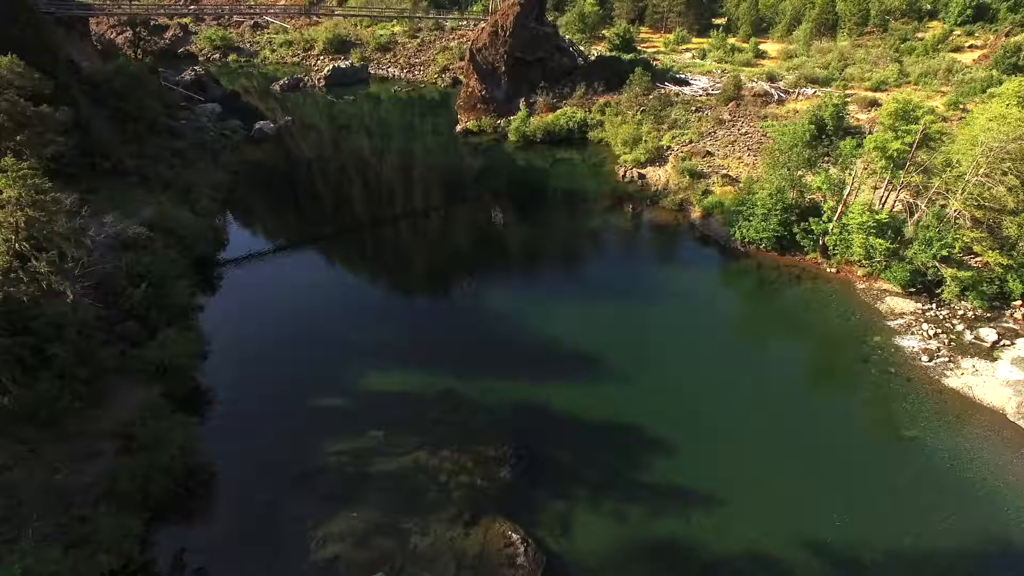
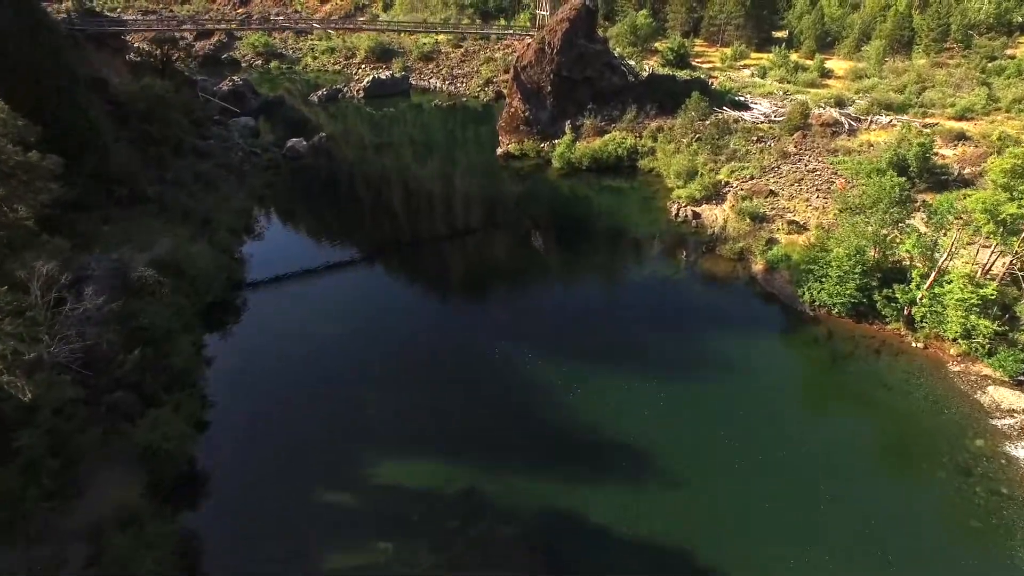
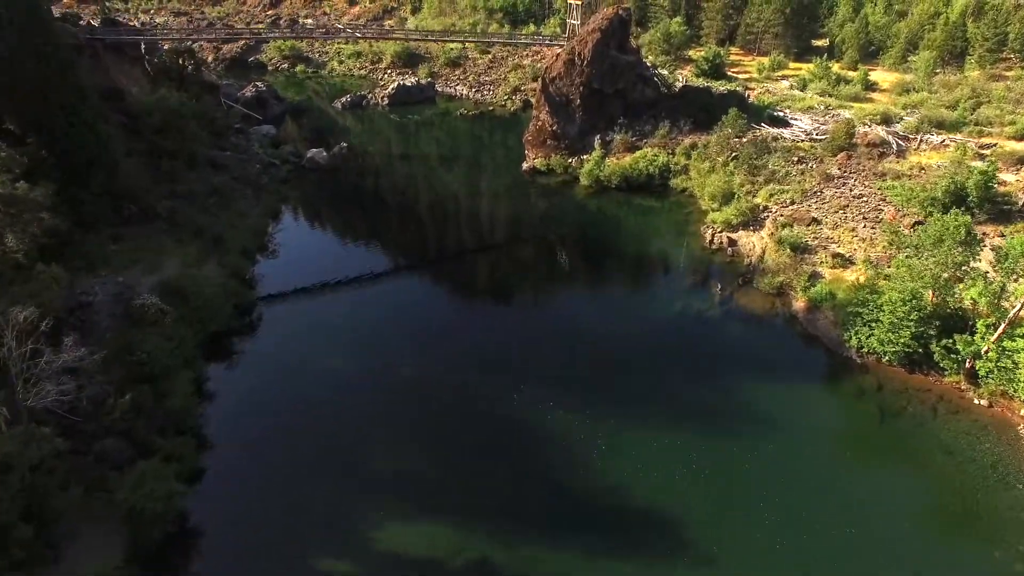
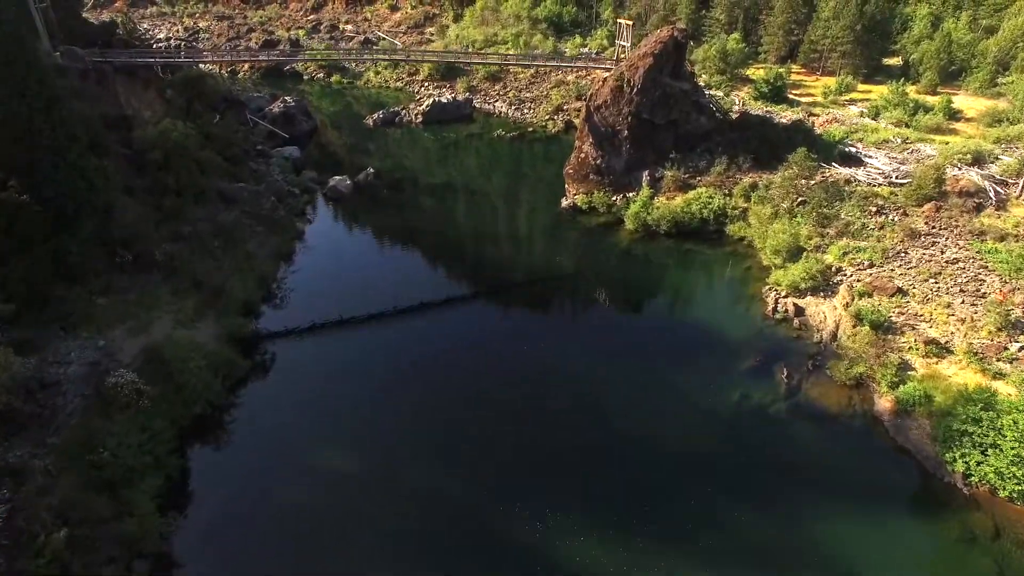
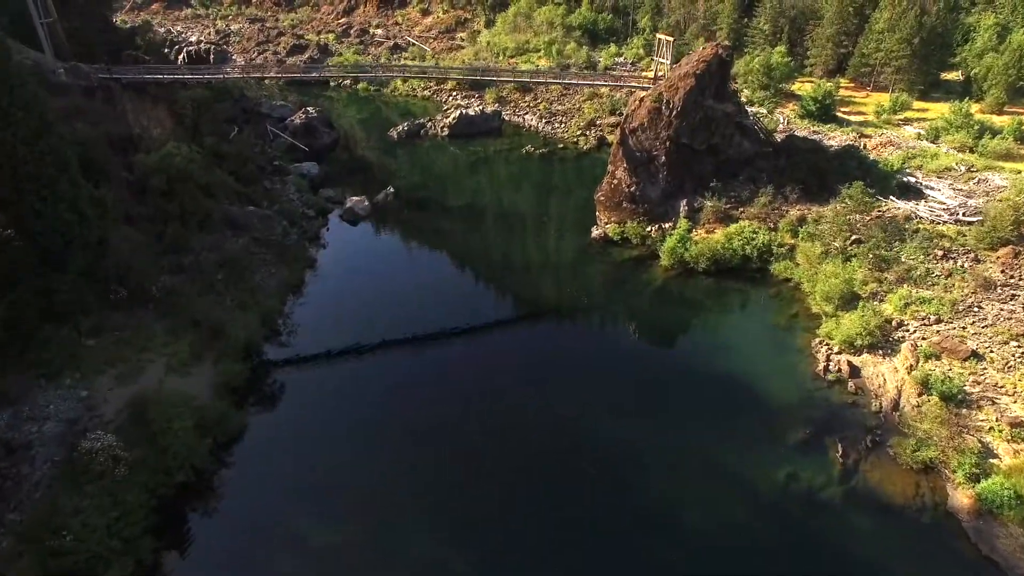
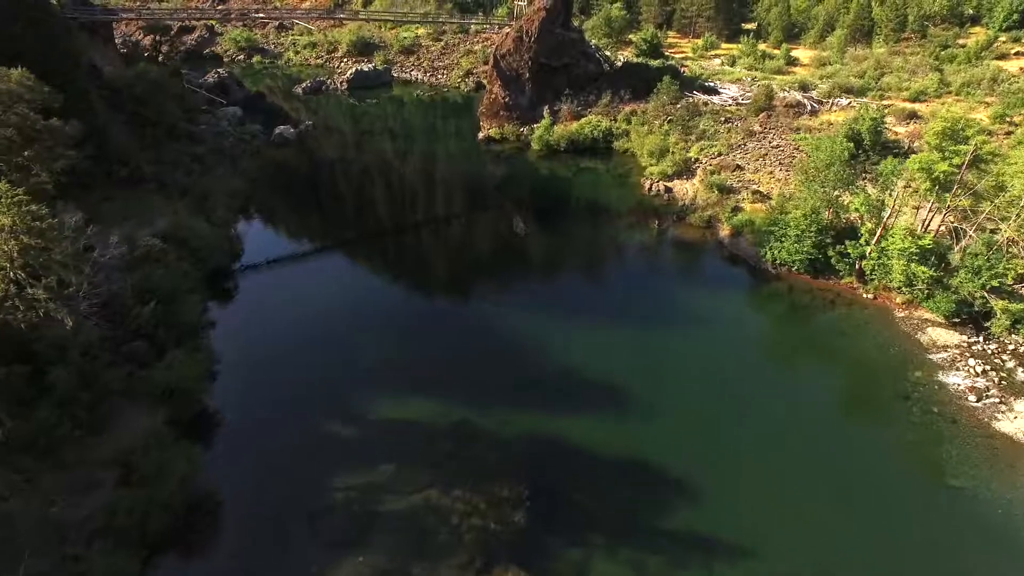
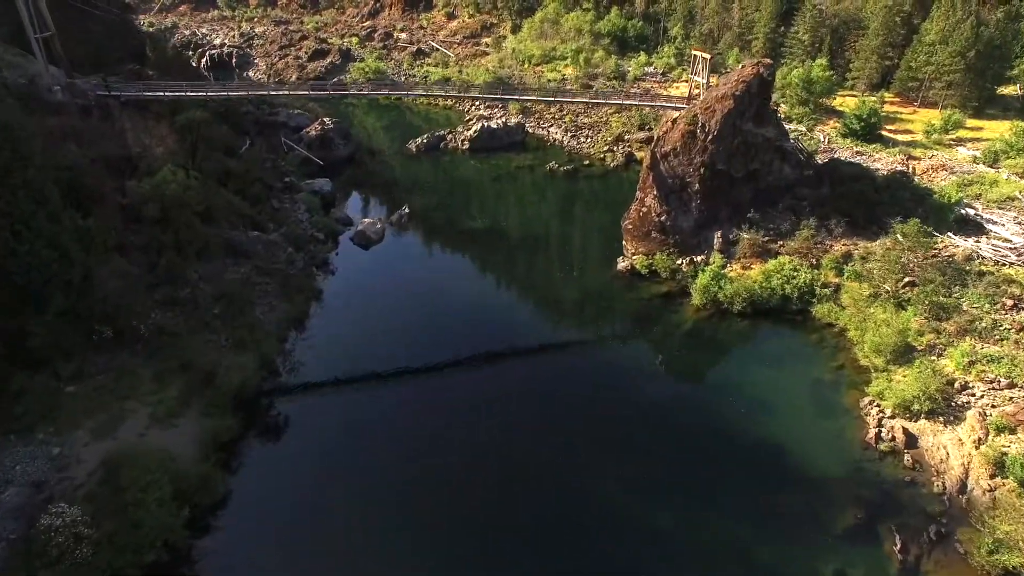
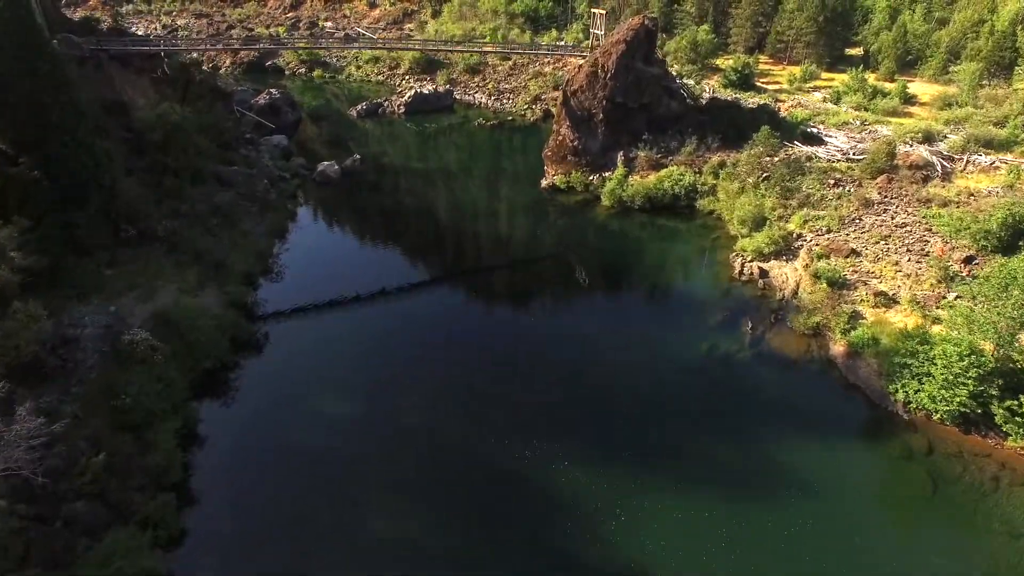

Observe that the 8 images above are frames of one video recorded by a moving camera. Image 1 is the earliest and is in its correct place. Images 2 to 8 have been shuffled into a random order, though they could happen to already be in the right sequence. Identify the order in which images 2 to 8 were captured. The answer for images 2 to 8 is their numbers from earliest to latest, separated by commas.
6, 2, 3, 8, 4, 5, 7
